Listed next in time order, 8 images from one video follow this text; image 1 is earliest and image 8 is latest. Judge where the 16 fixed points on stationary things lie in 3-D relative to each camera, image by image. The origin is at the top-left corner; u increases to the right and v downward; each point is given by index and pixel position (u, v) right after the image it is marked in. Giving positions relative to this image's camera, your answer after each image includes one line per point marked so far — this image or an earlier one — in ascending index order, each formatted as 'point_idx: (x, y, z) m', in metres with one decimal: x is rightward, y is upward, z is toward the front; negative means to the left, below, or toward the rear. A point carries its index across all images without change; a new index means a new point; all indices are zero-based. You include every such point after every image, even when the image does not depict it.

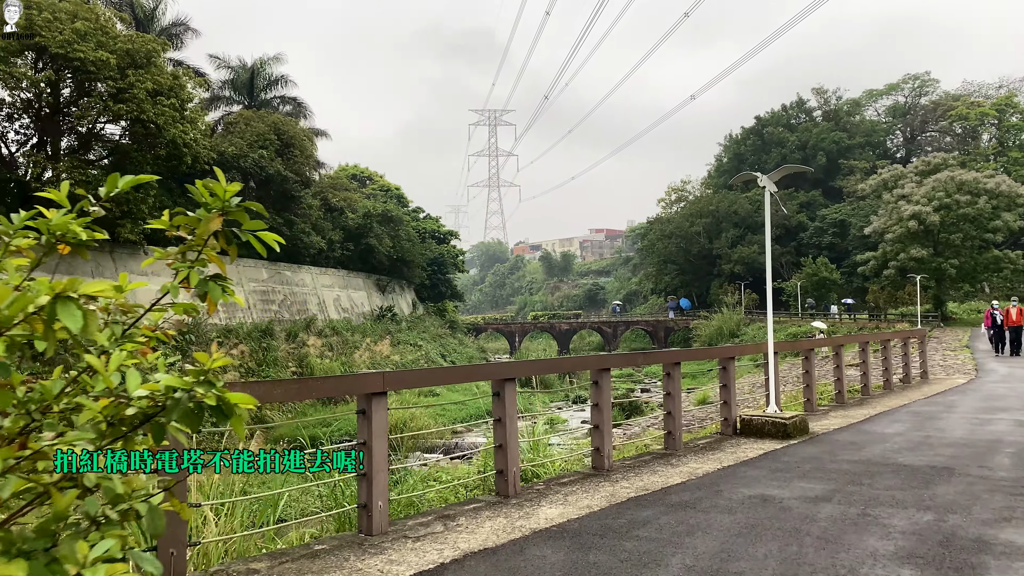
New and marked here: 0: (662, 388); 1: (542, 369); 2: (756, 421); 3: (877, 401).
0: (+1.1, -0.7, +4.7) m
1: (+0.1, -0.5, +3.7) m
2: (+2.0, -1.1, +5.1) m
3: (+4.2, -1.3, +7.1) m
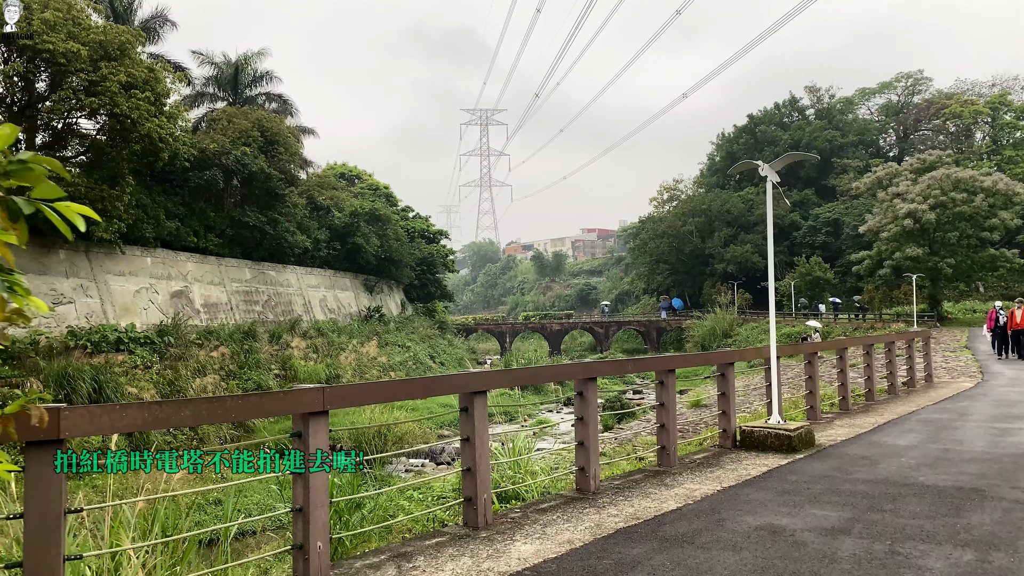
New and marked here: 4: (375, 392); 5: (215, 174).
0: (+1.0, -0.7, +4.2) m
1: (0.0, -0.5, +3.2) m
2: (+1.8, -1.1, +4.7) m
3: (+4.0, -1.3, +6.7) m
4: (-0.6, -0.4, +2.6) m
5: (-8.8, +3.4, +18.8) m
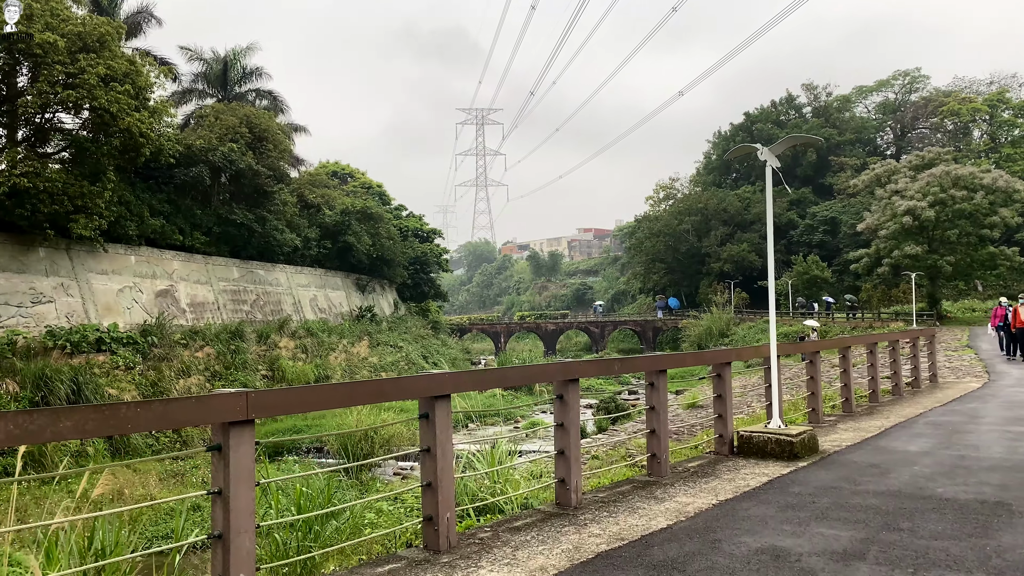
0: (+0.8, -0.7, +3.9) m
1: (-0.1, -0.4, +2.8) m
2: (+1.7, -1.0, +4.3) m
3: (+3.8, -1.2, +6.4) m
4: (-0.7, -0.4, +2.3) m
5: (-9.0, +3.4, +18.3) m
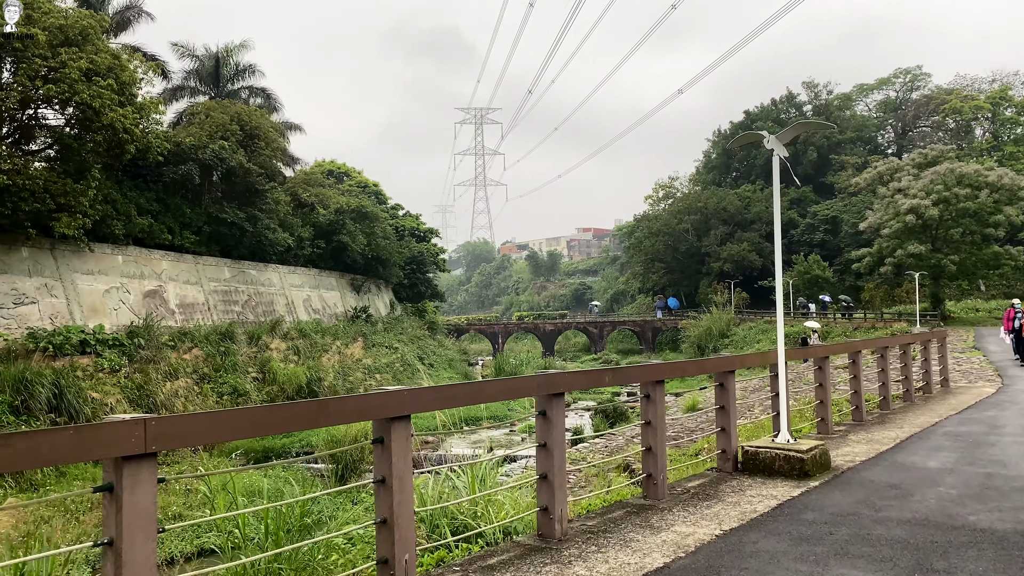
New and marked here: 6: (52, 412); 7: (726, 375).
0: (+0.7, -0.7, +3.5) m
1: (-0.2, -0.4, +2.5) m
2: (+1.6, -1.0, +3.9) m
3: (+3.7, -1.2, +6.0) m
4: (-0.8, -0.4, +1.9) m
5: (-9.2, +3.4, +18.0) m
6: (-8.1, -2.2, +11.2) m
7: (+1.4, -0.6, +4.0) m
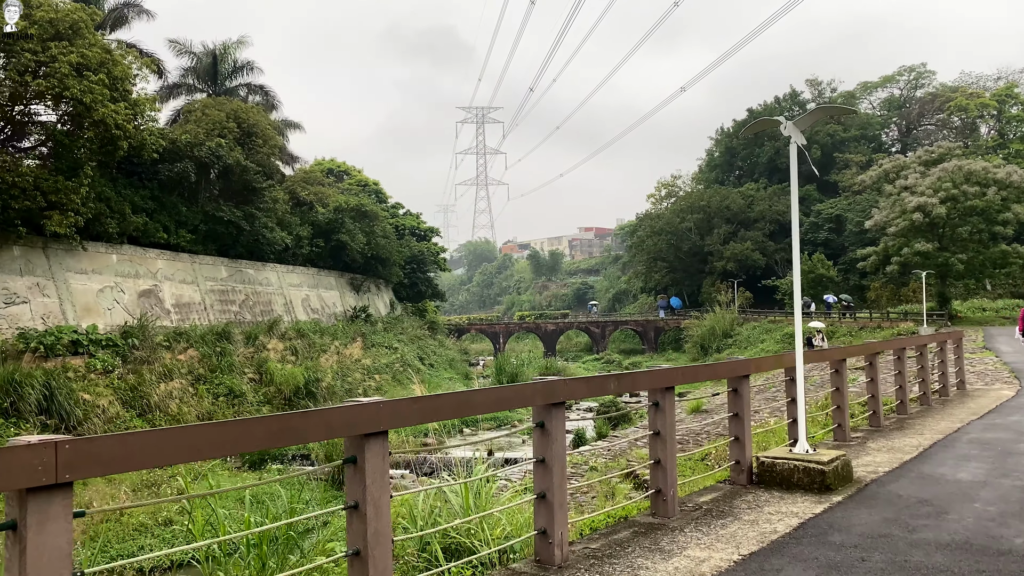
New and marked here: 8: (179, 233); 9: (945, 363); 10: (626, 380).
0: (+0.7, -0.7, +3.2) m
1: (-0.3, -0.4, +2.2) m
2: (+1.5, -1.0, +3.6) m
3: (+3.7, -1.2, +5.7) m
4: (-0.8, -0.4, +1.6) m
5: (-9.1, +3.4, +17.7) m
6: (-8.1, -2.2, +10.9) m
7: (+1.3, -0.5, +3.7) m
8: (-9.6, +1.6, +18.0) m
9: (+5.1, -0.9, +7.4) m
10: (+0.5, -0.4, +2.9) m
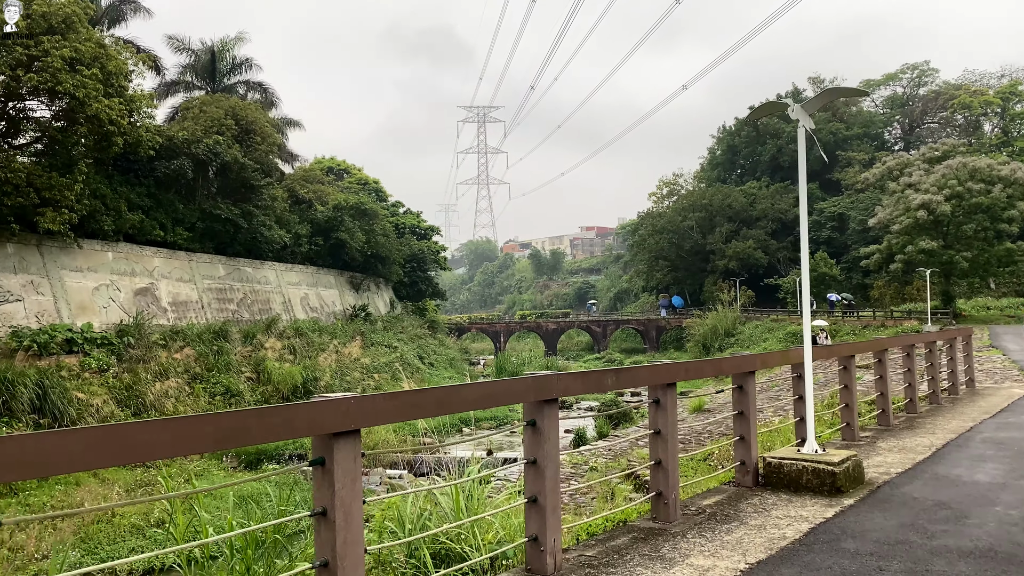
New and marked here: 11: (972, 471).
0: (+0.6, -0.6, +3.0) m
1: (-0.3, -0.4, +2.0) m
2: (+1.5, -1.0, +3.4) m
3: (+3.7, -1.2, +5.5) m
4: (-0.9, -0.4, +1.4) m
5: (-9.1, +3.4, +17.5) m
6: (-8.2, -2.2, +10.8) m
7: (+1.3, -0.5, +3.5) m
8: (-9.6, +1.6, +17.9) m
9: (+5.1, -0.8, +7.2) m
10: (+0.5, -0.4, +2.7) m
11: (+2.7, -1.1, +3.7) m
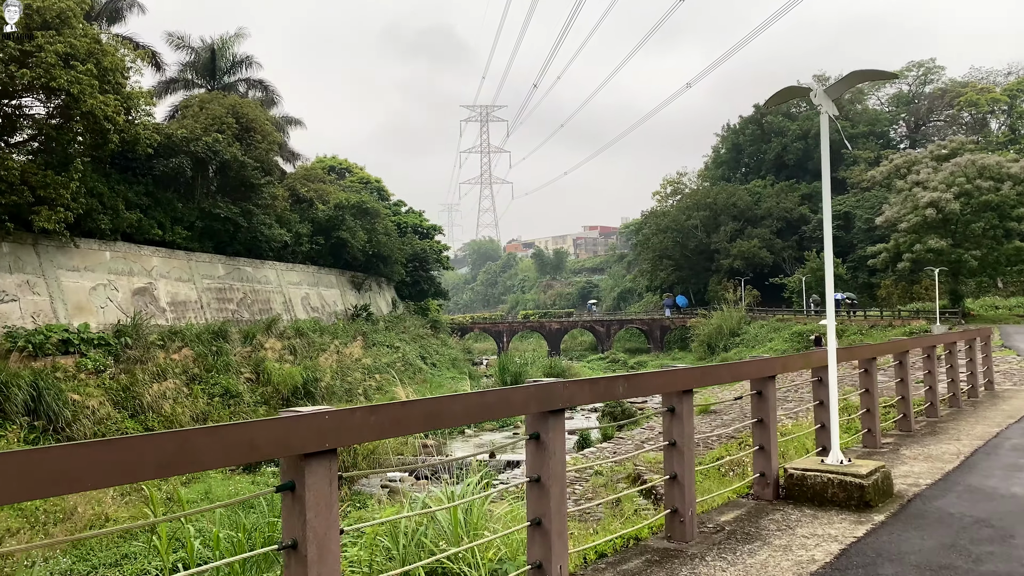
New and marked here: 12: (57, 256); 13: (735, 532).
0: (+0.7, -0.6, +2.7) m
1: (-0.3, -0.4, +1.7) m
2: (+1.5, -1.0, +3.2) m
3: (+3.7, -1.2, +5.3) m
4: (-0.9, -0.3, +1.2) m
5: (-9.1, +3.5, +17.3) m
6: (-8.1, -2.1, +10.6) m
7: (+1.3, -0.5, +3.3) m
8: (-9.5, +1.6, +17.7) m
9: (+5.1, -0.8, +7.0) m
10: (+0.5, -0.4, +2.5) m
11: (+2.7, -1.1, +3.5) m
12: (-10.4, +0.7, +14.5) m
13: (+1.0, -1.1, +2.8) m
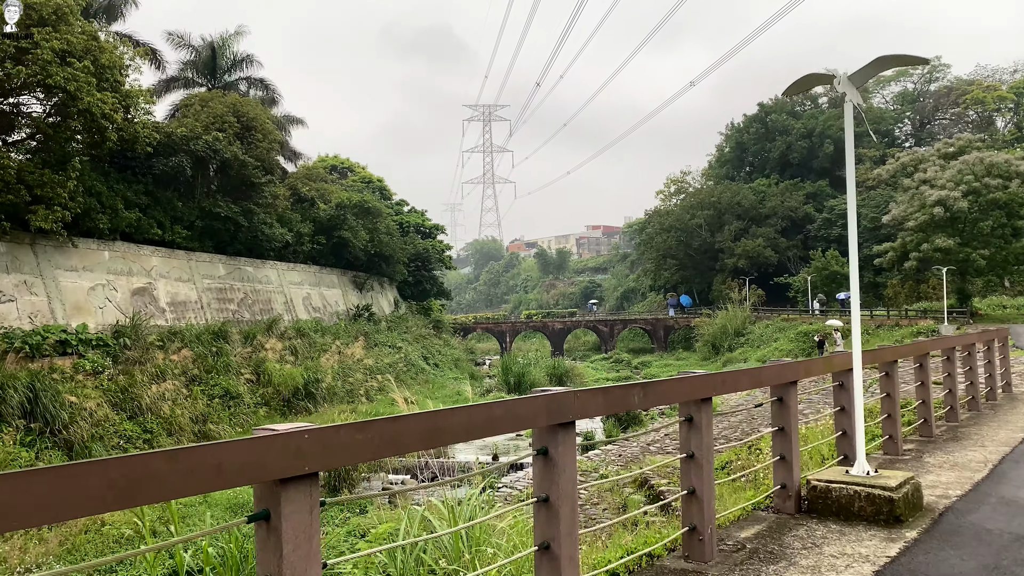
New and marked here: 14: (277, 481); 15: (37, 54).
0: (+0.7, -0.6, +2.5) m
1: (-0.3, -0.4, +1.5) m
2: (+1.5, -1.0, +3.0) m
3: (+3.7, -1.2, +5.0) m
4: (-0.9, -0.3, +1.0) m
5: (-9.0, +3.5, +17.2) m
6: (-8.1, -2.1, +10.4) m
7: (+1.3, -0.5, +3.0) m
8: (-9.4, +1.6, +17.5) m
9: (+5.1, -0.8, +6.7) m
10: (+0.5, -0.4, +2.3) m
11: (+2.8, -1.1, +3.3) m
12: (-10.4, +0.7, +14.3) m
13: (+1.0, -1.1, +2.6) m
14: (-0.5, -0.4, +1.3) m
15: (-8.9, +4.4, +11.8) m
